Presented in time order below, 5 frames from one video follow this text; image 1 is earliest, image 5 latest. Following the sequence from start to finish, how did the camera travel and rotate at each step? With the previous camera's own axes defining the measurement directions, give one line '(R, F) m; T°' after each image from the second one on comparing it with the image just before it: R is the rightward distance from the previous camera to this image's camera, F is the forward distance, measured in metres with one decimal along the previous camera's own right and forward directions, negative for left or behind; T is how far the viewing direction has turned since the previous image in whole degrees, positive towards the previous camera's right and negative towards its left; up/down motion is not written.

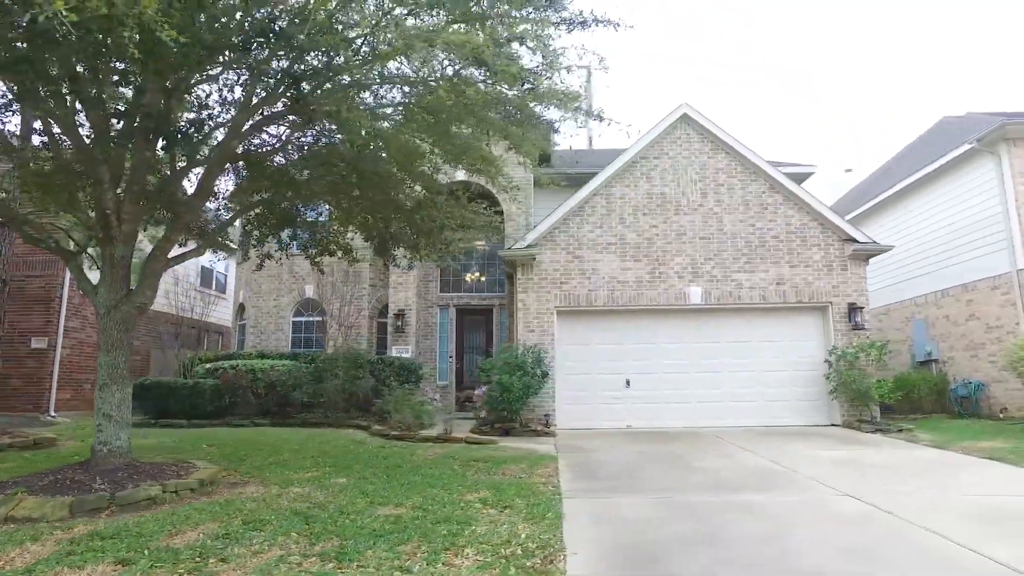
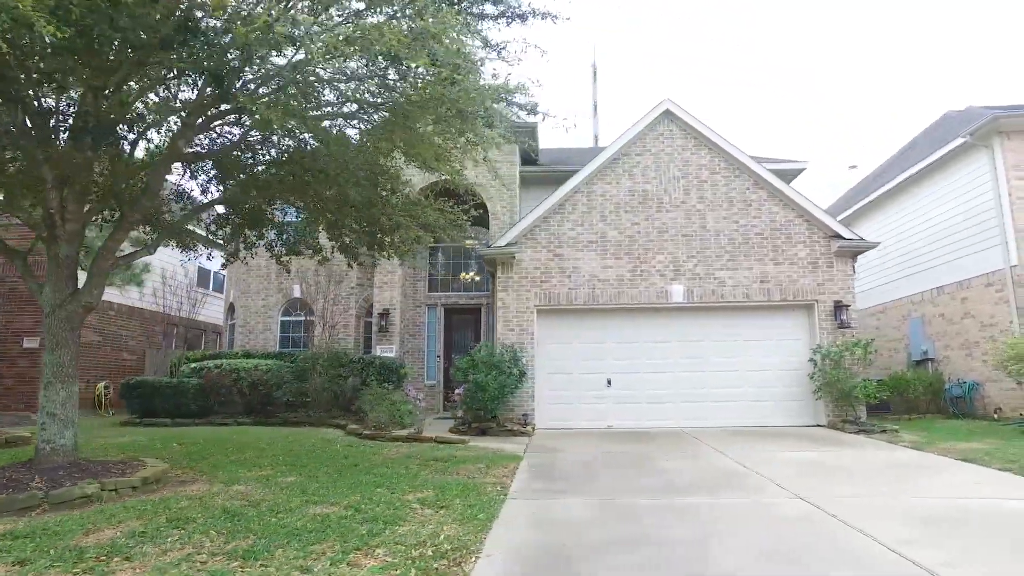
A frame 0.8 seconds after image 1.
(+0.6, +0.1) m; -1°
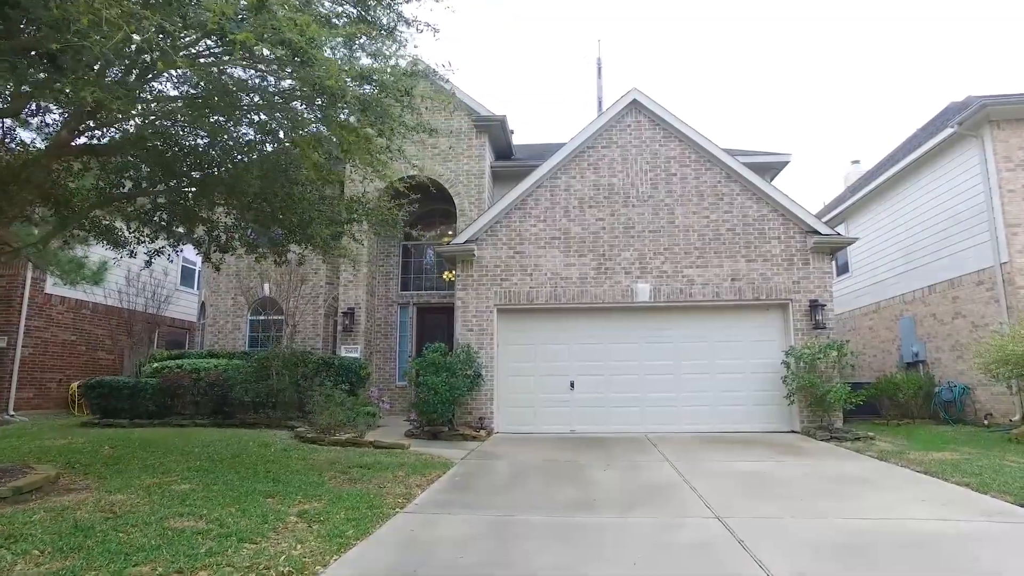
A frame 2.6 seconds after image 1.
(+1.0, +0.4) m; -2°
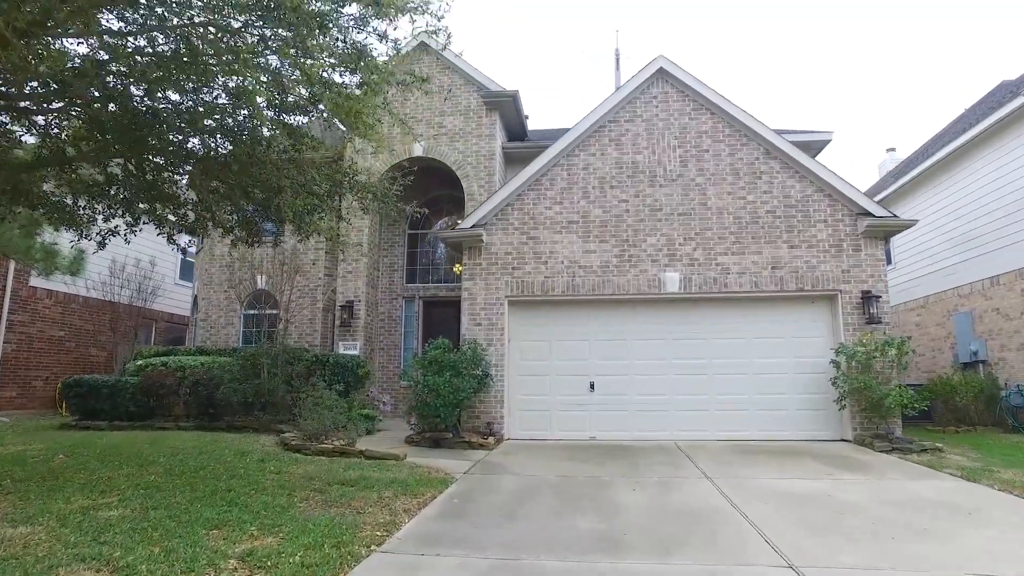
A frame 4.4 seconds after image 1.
(+0.1, +1.1) m; -2°
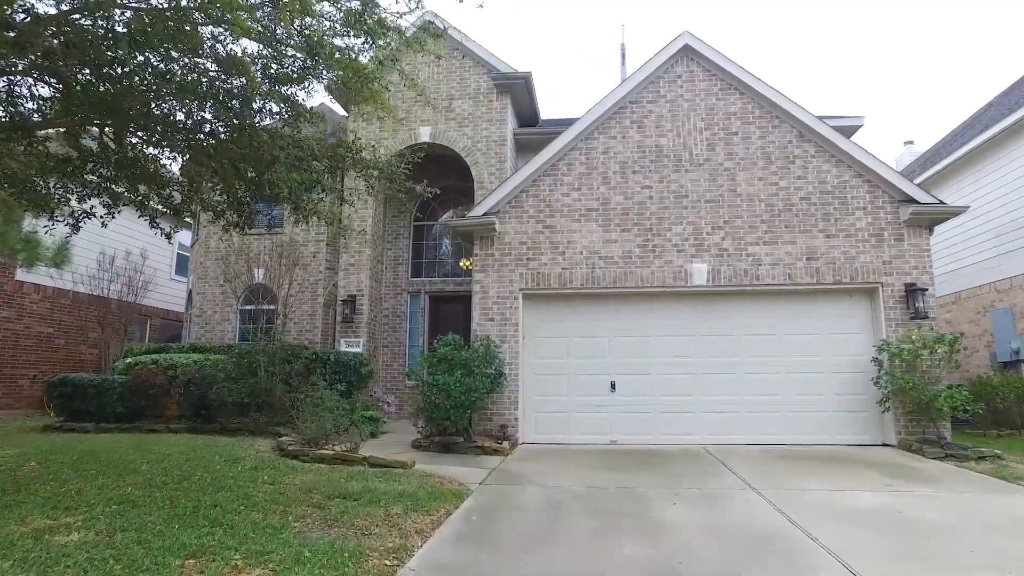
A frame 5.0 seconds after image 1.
(-0.2, +0.7) m; 0°
